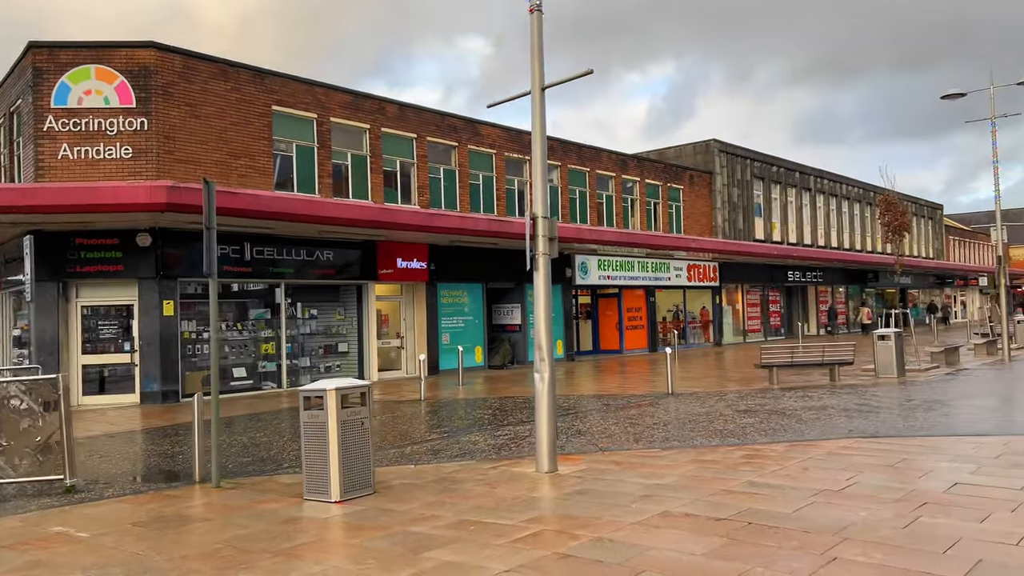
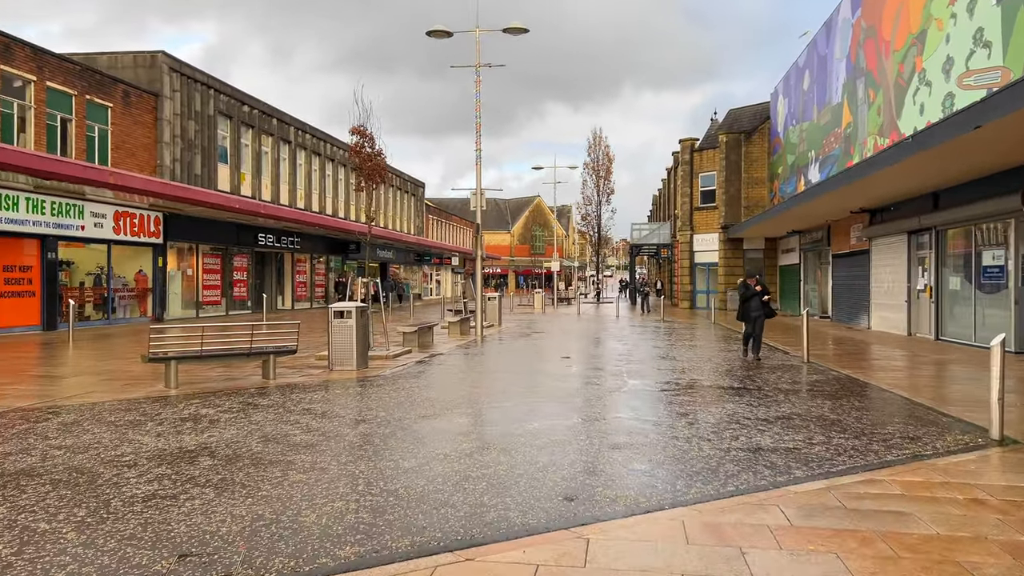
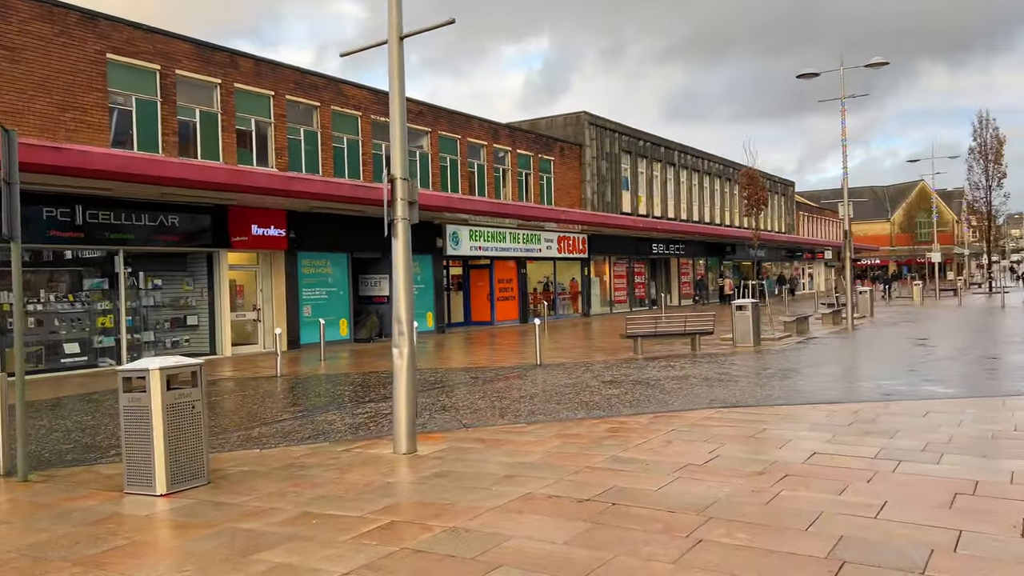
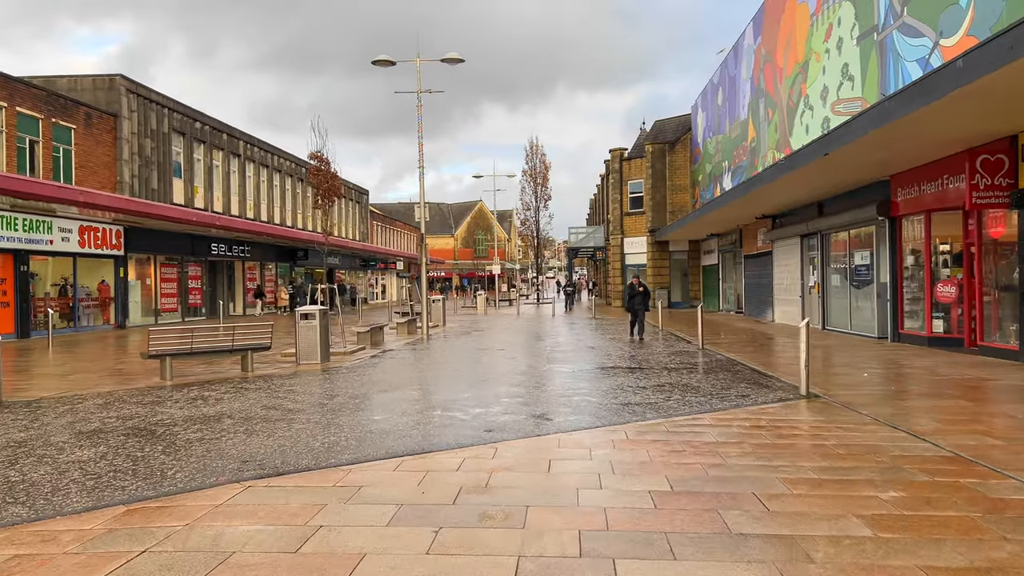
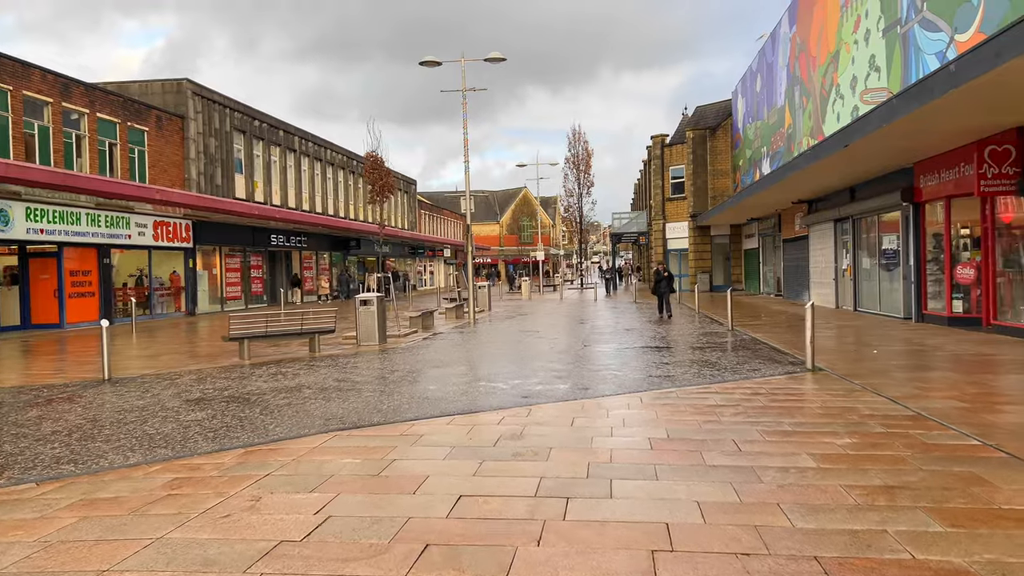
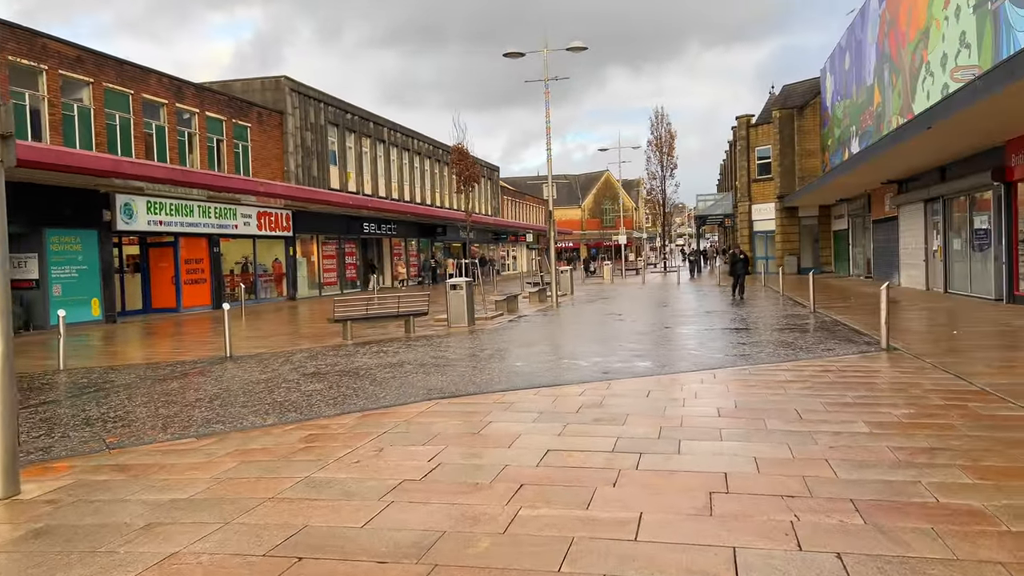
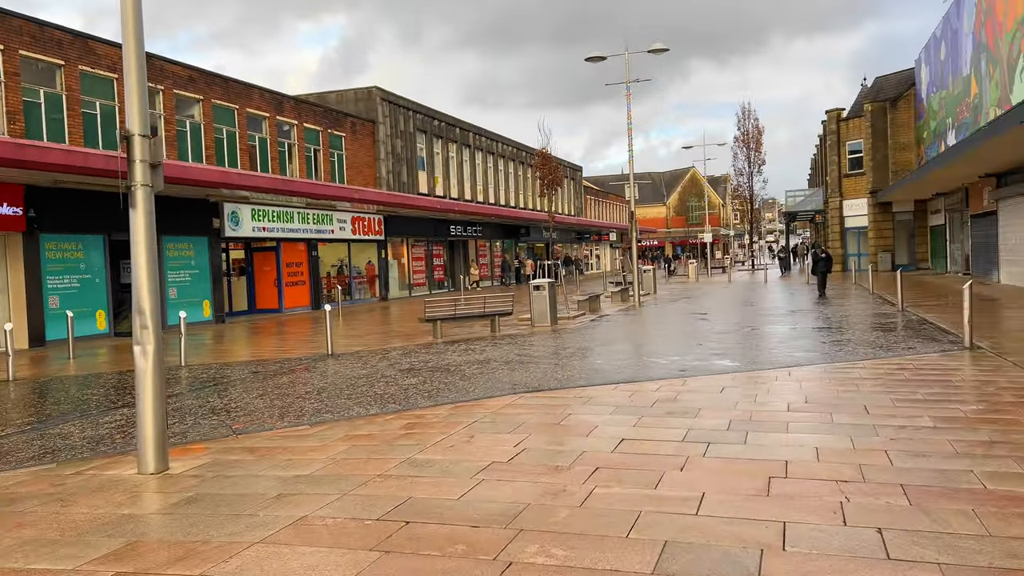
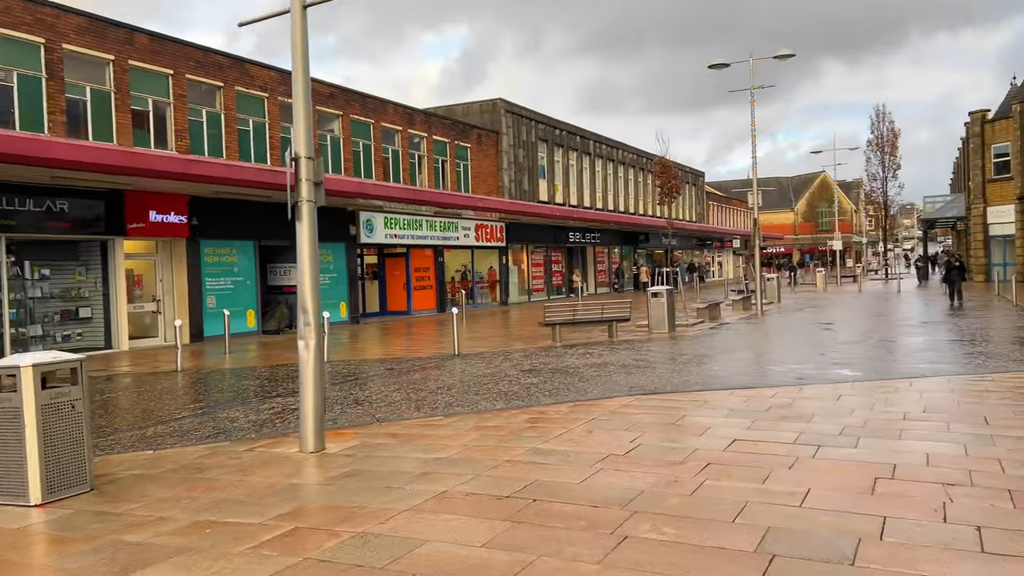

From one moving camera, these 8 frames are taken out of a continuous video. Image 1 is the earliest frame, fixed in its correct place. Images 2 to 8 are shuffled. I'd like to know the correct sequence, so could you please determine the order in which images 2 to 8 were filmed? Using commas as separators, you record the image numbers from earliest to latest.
3, 8, 7, 6, 5, 4, 2
